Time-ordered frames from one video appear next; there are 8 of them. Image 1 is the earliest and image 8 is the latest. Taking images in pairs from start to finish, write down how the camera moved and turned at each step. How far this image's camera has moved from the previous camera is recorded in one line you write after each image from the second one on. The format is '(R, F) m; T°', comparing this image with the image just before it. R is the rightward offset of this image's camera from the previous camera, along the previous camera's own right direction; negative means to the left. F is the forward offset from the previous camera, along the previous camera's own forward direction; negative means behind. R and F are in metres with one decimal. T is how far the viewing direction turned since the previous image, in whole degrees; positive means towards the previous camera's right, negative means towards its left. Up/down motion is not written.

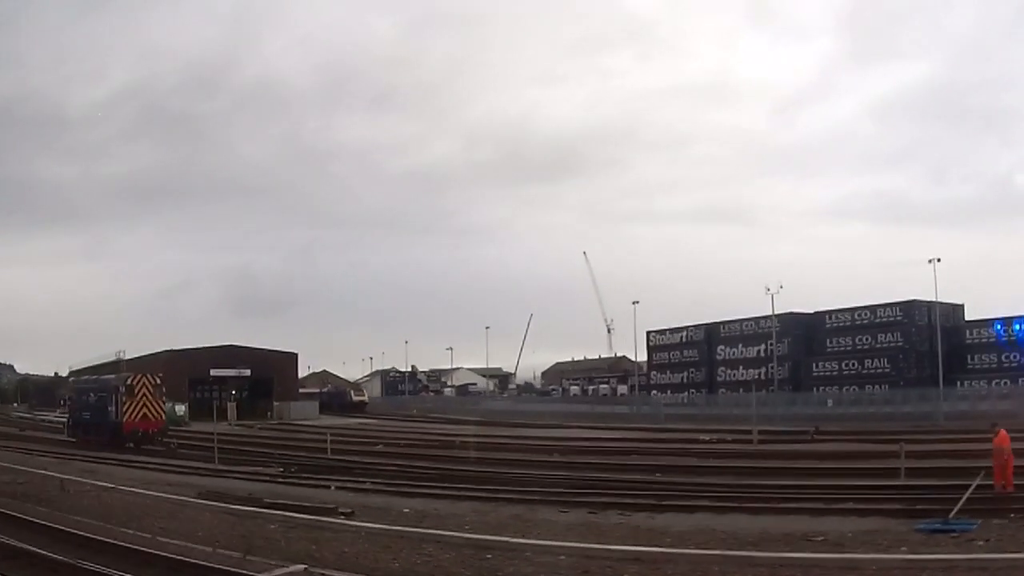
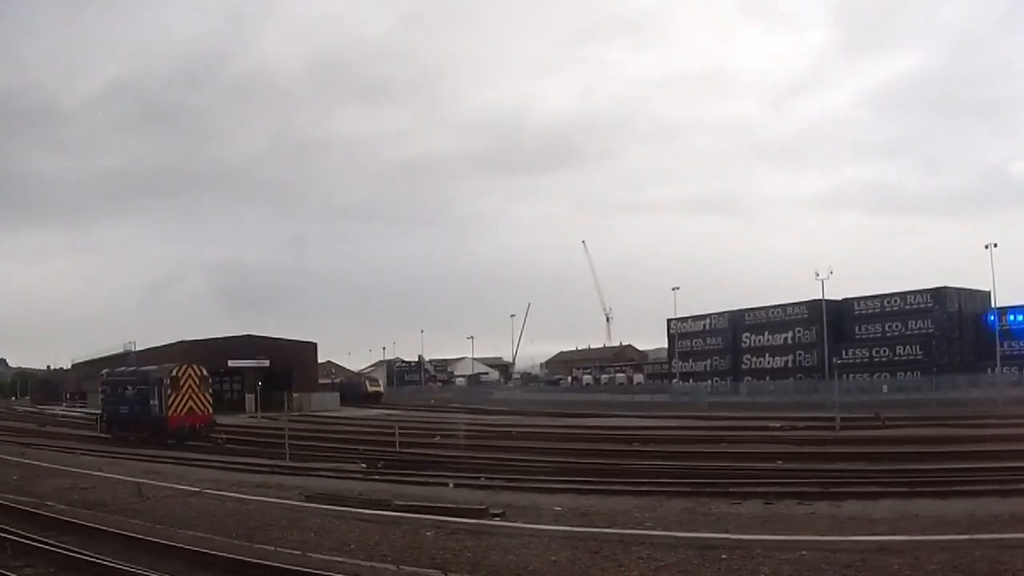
(-5.0, +0.9) m; +5°
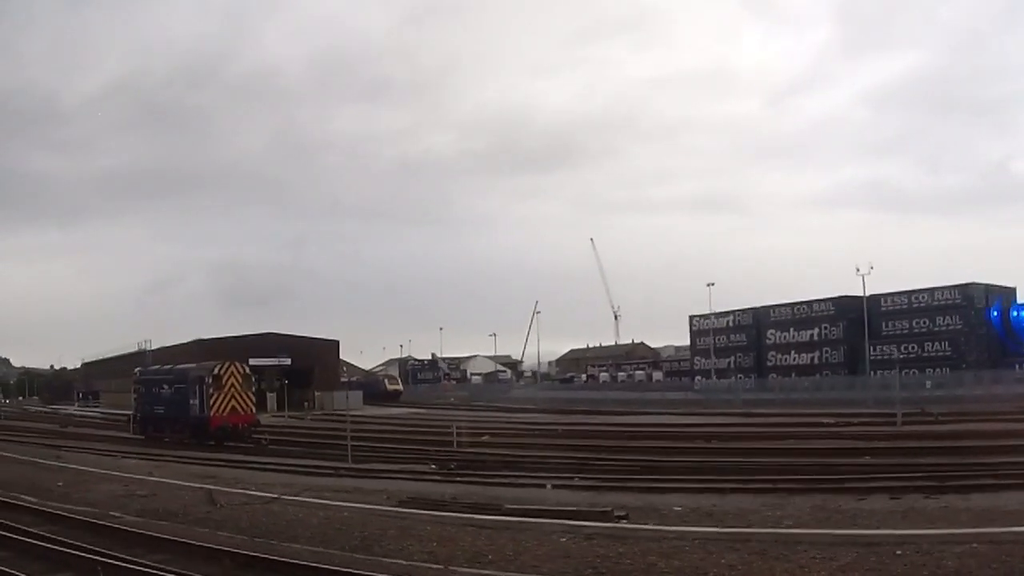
(-3.3, +0.7) m; +3°
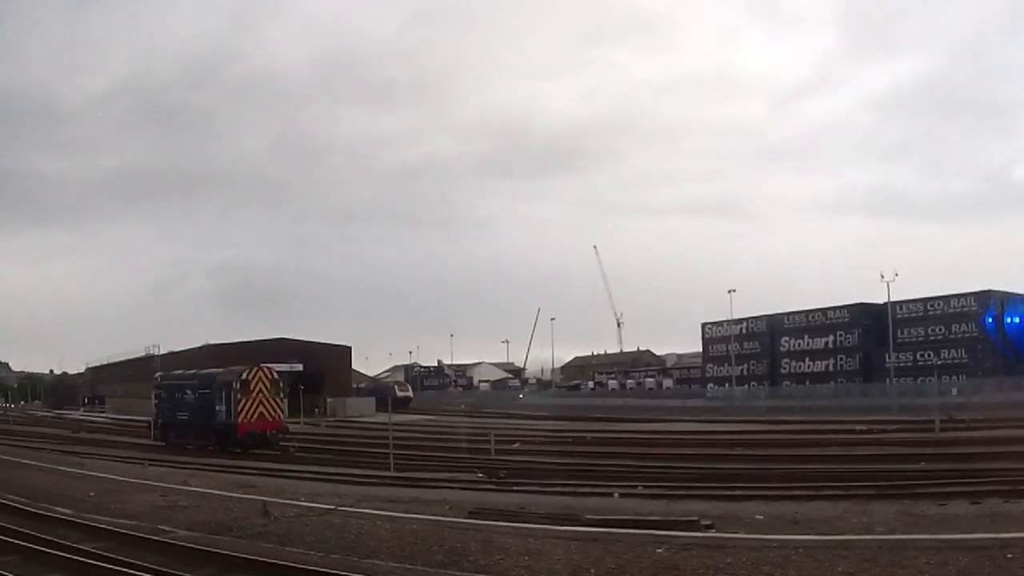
(-2.3, +0.5) m; +2°
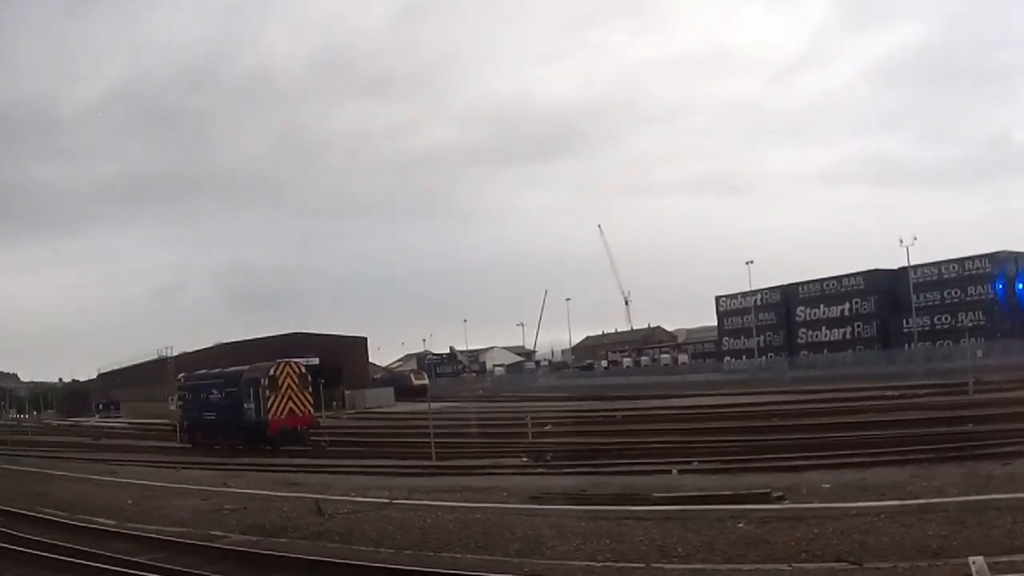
(-1.4, +0.3) m; +1°
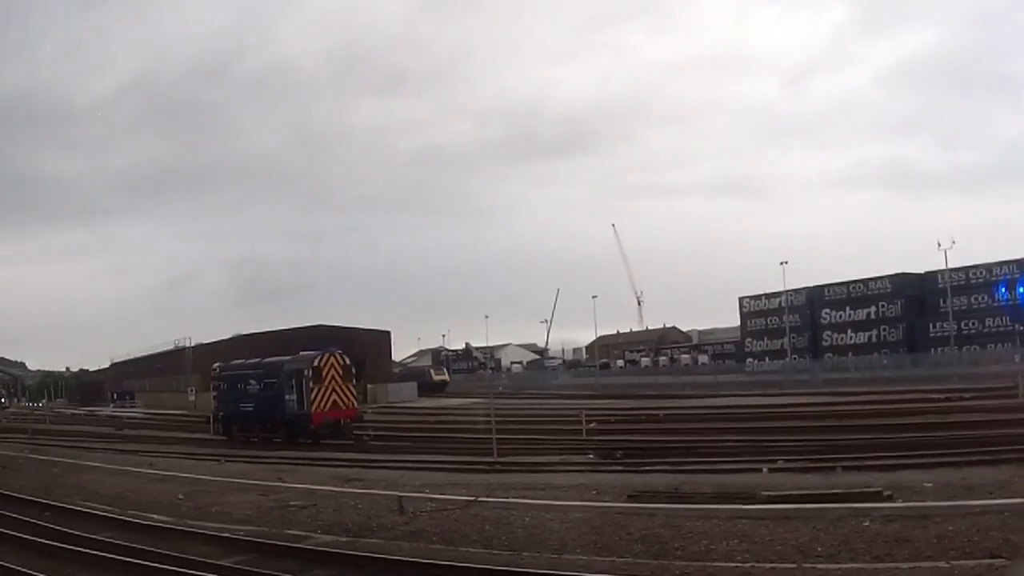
(-2.6, +0.7) m; +2°
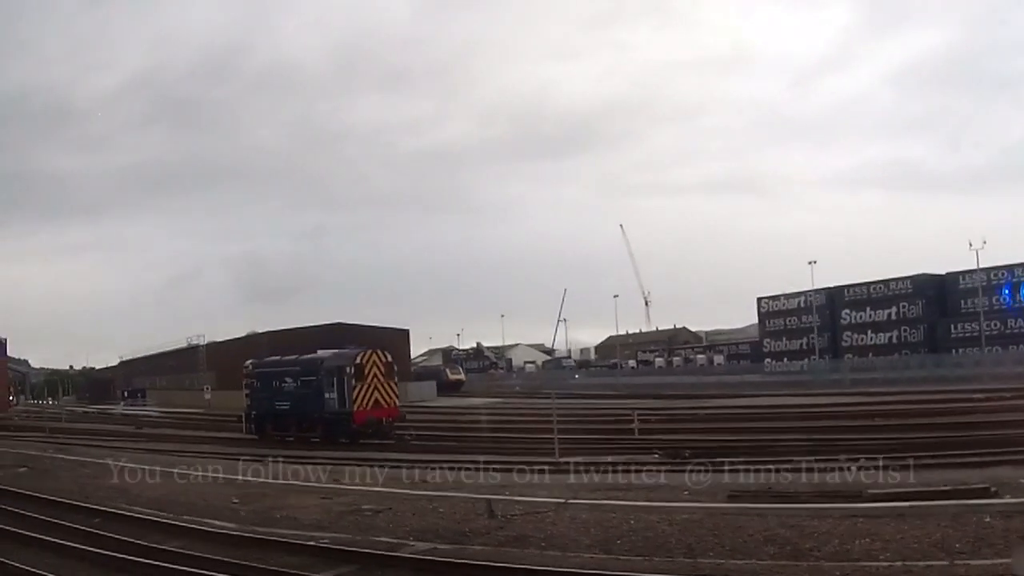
(-2.6, +0.9) m; +2°
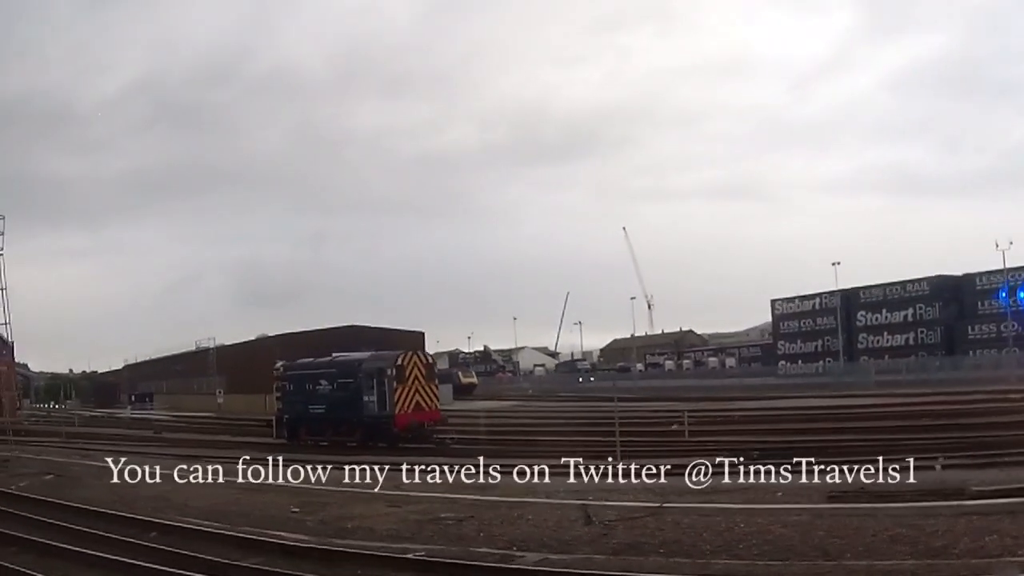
(-2.5, +1.0) m; +3°
